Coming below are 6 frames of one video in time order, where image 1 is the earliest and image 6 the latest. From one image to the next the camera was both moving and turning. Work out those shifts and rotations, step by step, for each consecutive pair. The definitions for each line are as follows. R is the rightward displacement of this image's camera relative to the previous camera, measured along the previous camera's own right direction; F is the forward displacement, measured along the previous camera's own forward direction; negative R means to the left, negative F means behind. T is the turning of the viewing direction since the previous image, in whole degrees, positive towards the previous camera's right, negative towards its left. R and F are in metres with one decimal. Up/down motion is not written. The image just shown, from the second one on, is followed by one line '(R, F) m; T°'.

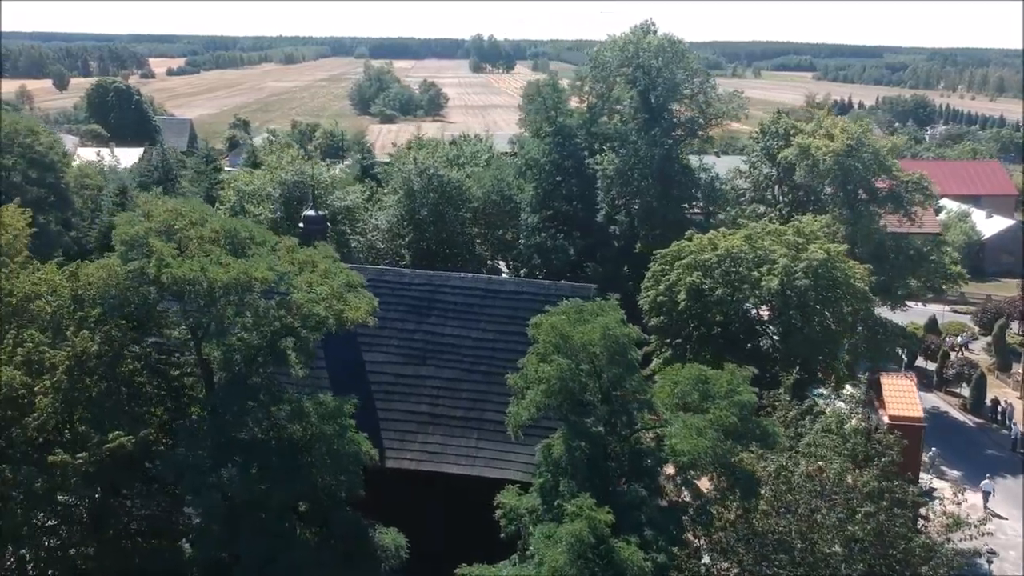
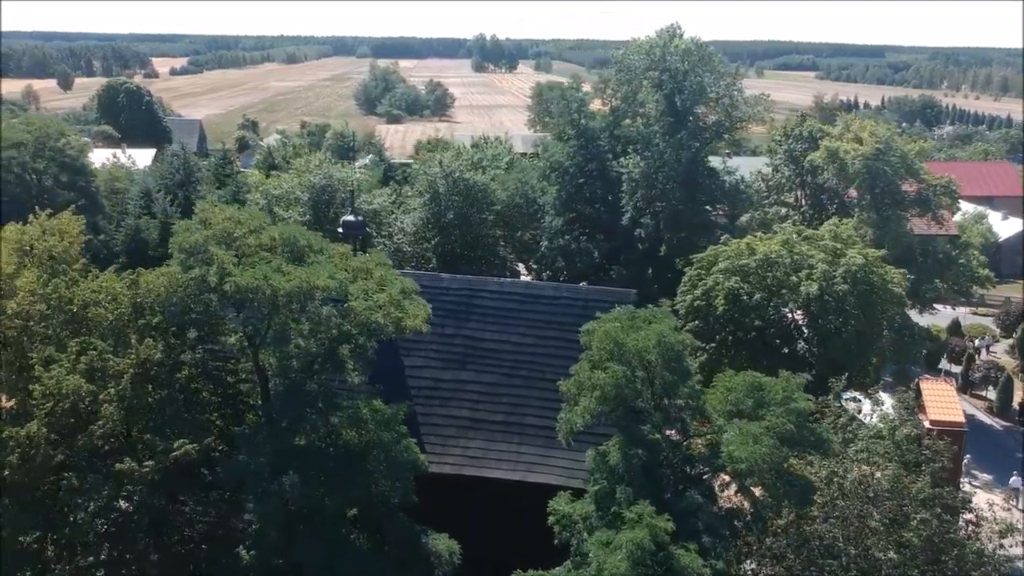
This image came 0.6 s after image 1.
(-0.6, 0.0) m; 0°
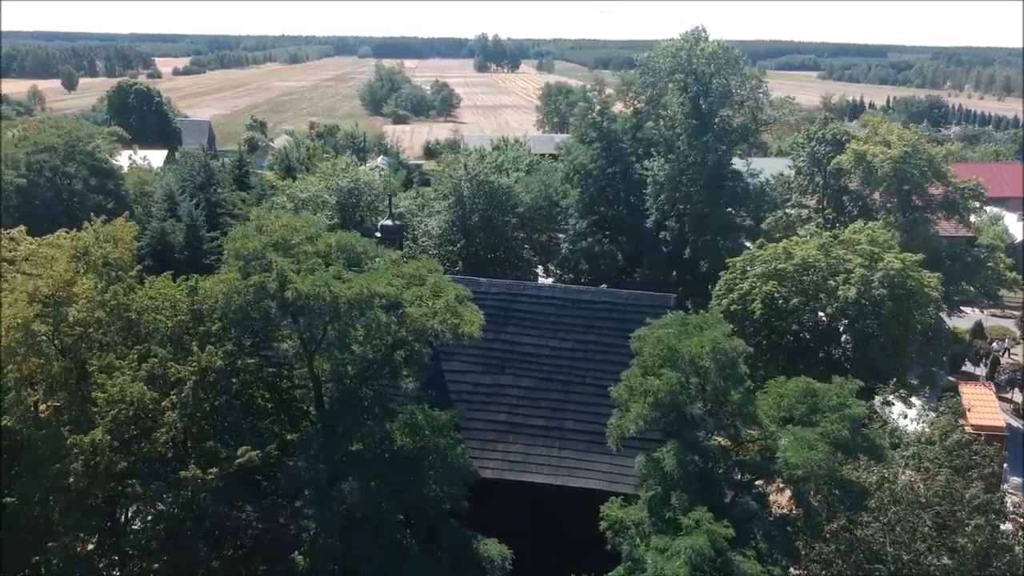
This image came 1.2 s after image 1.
(-0.6, 0.0) m; 0°
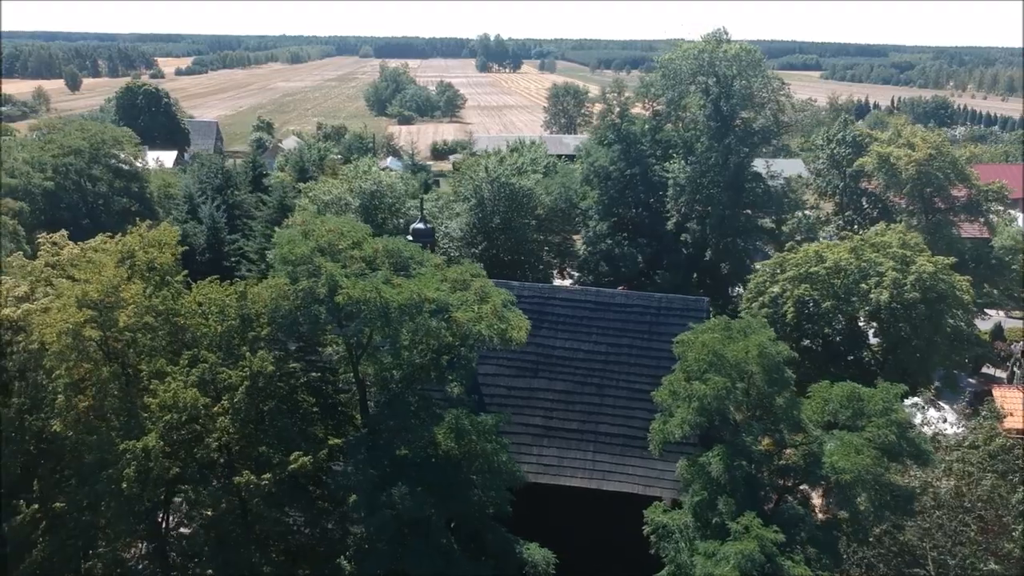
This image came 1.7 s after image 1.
(-0.5, 0.0) m; 0°
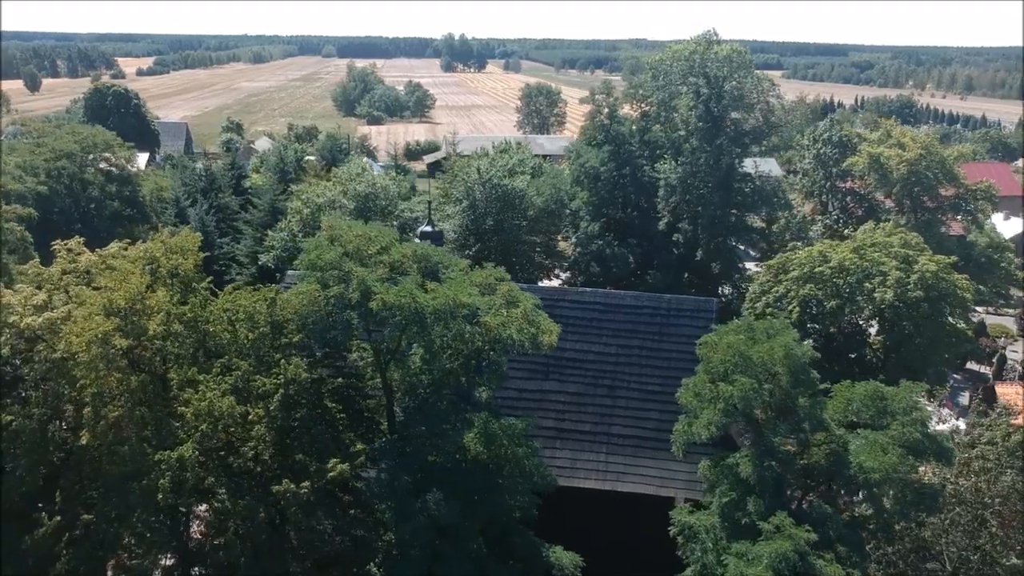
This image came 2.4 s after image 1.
(-0.7, 0.0) m; +2°
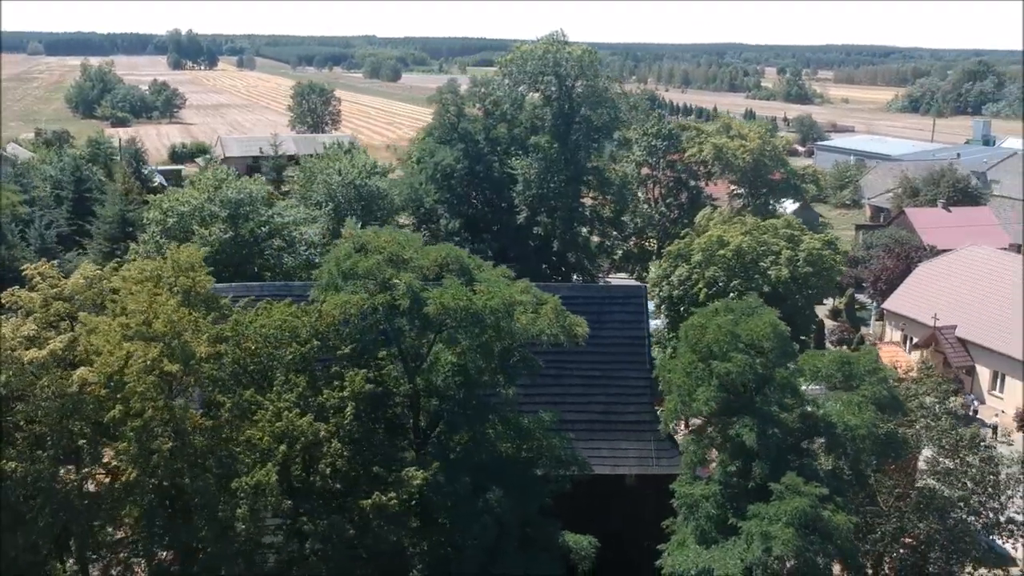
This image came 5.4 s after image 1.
(-3.2, +0.1) m; +15°
